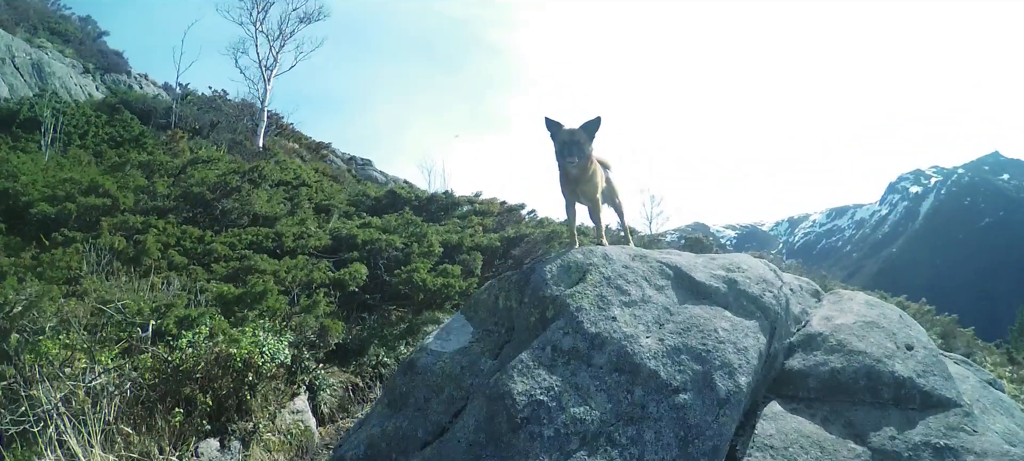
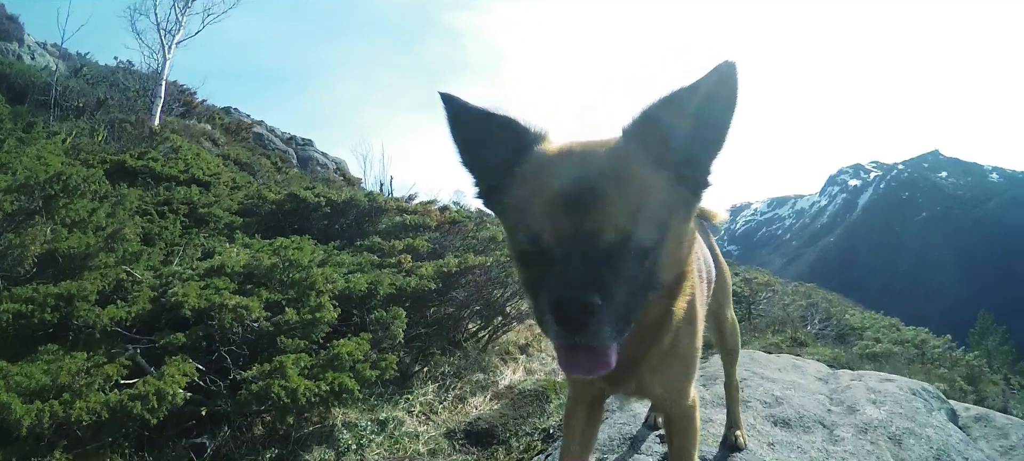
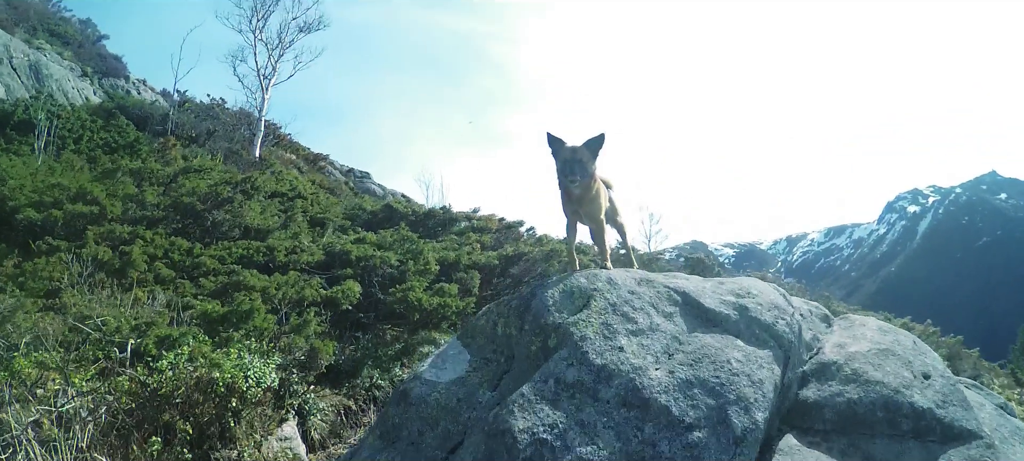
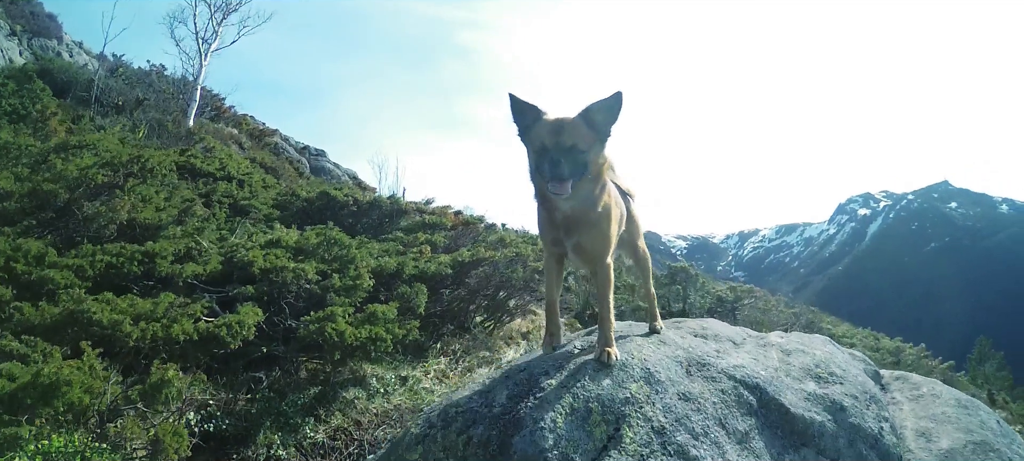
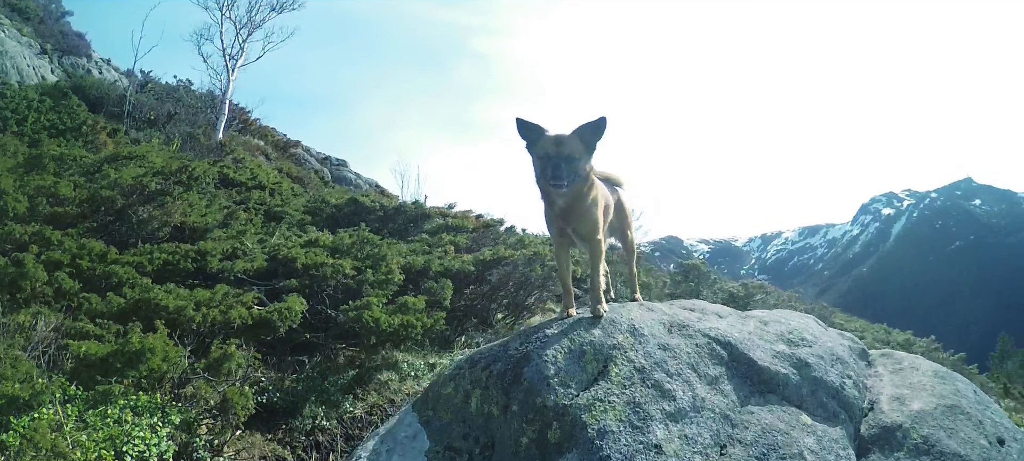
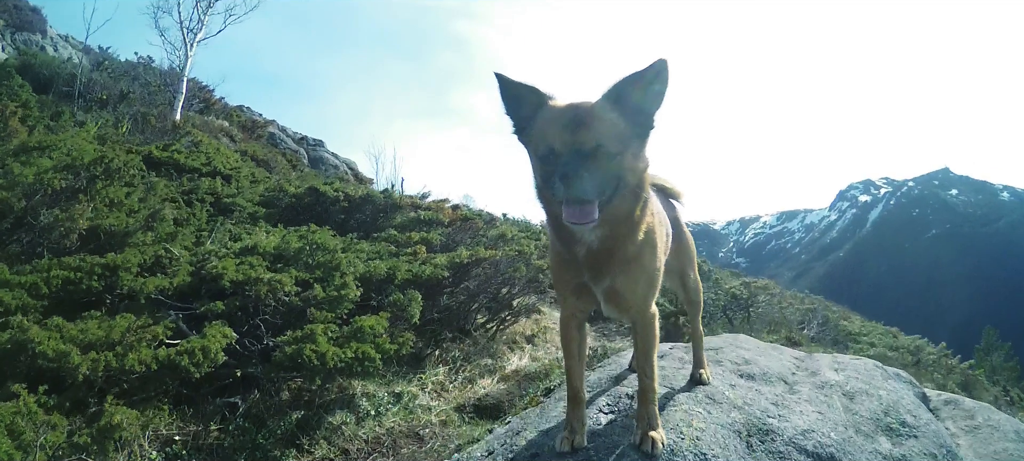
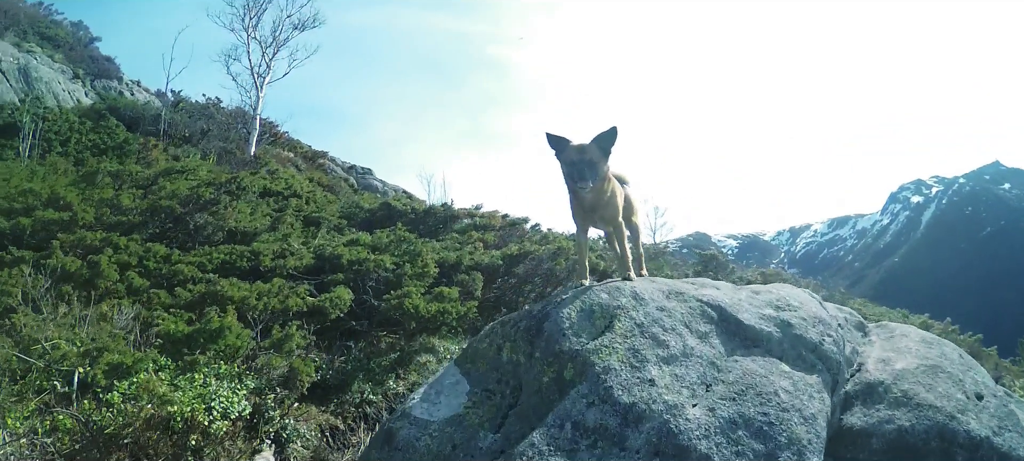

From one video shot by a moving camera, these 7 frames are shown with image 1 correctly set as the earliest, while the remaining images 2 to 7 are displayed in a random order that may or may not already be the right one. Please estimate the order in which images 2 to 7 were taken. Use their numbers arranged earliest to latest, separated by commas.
3, 7, 5, 4, 6, 2
